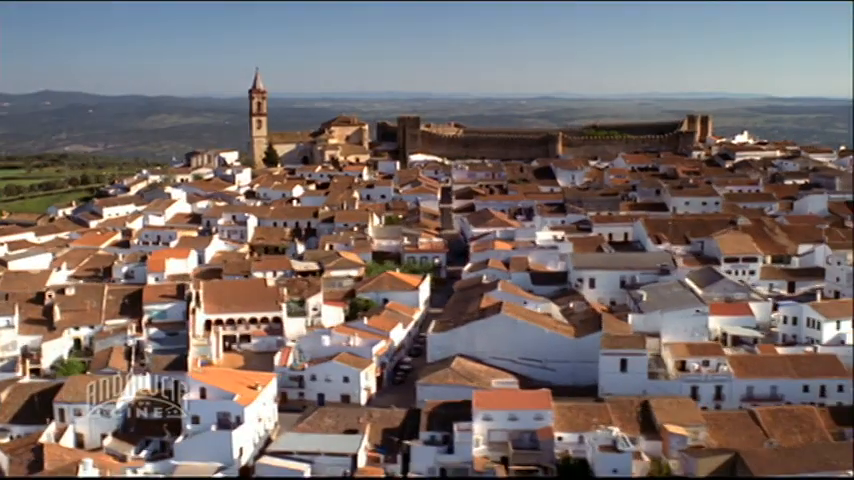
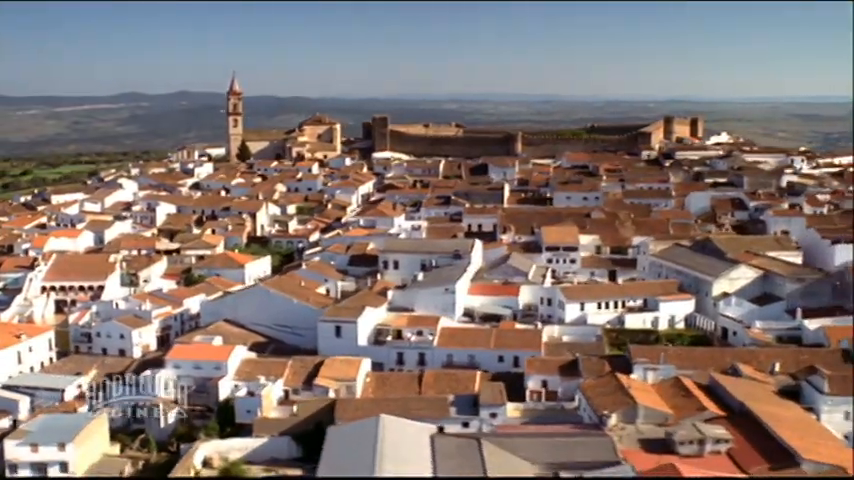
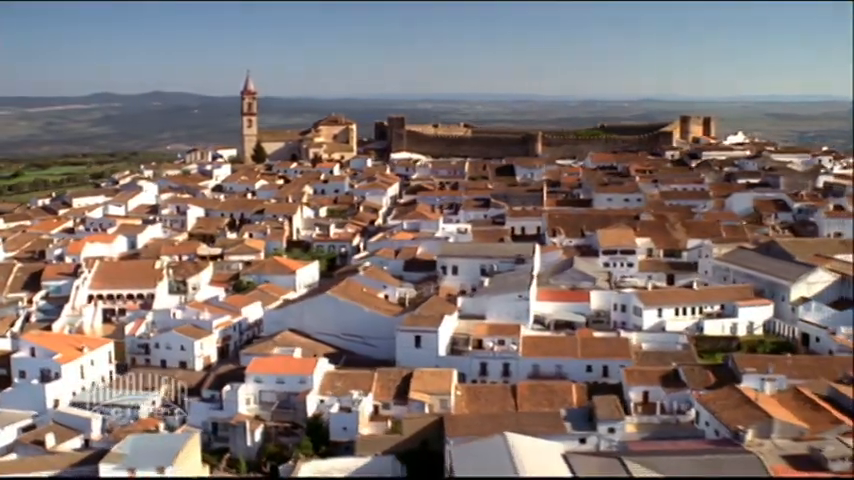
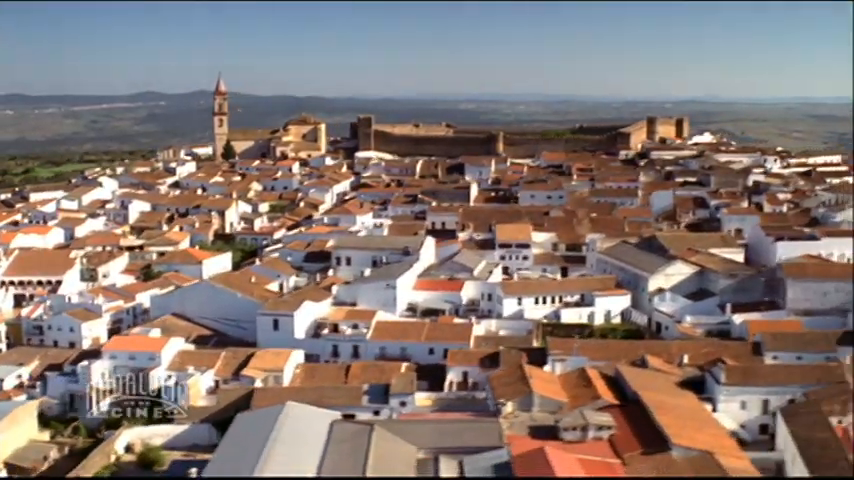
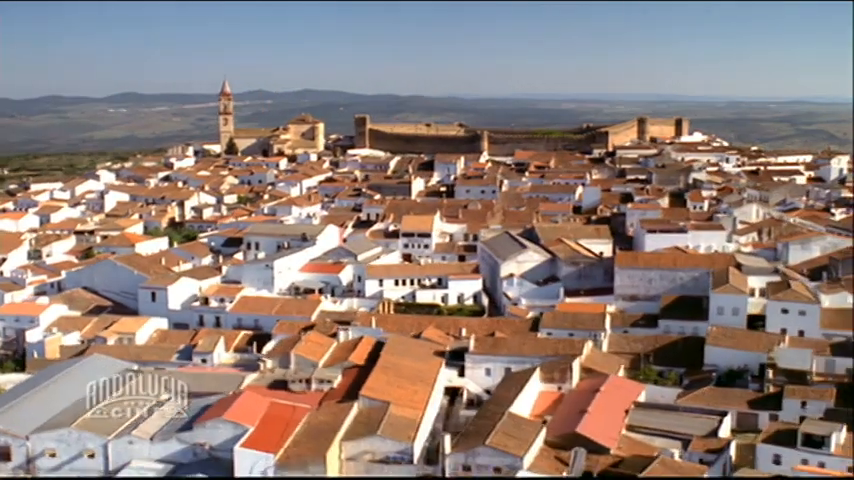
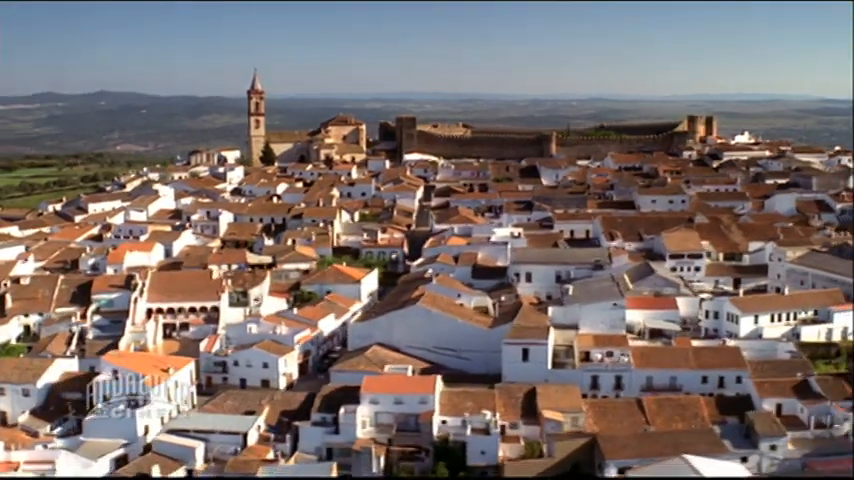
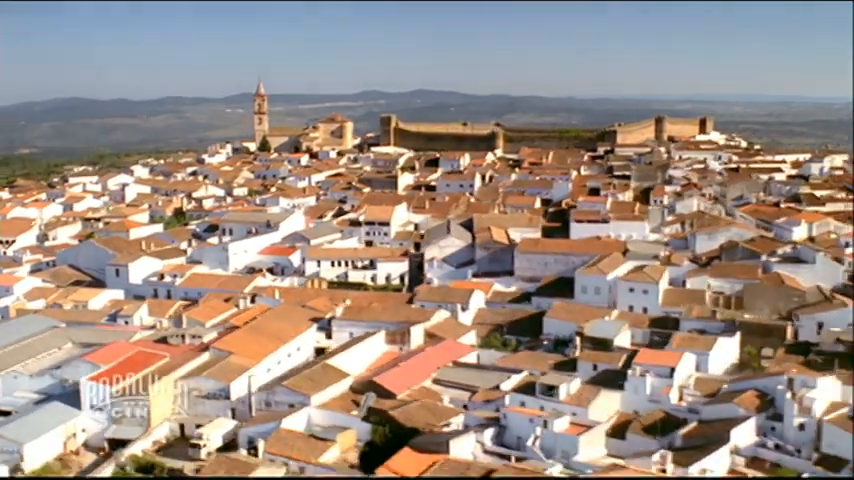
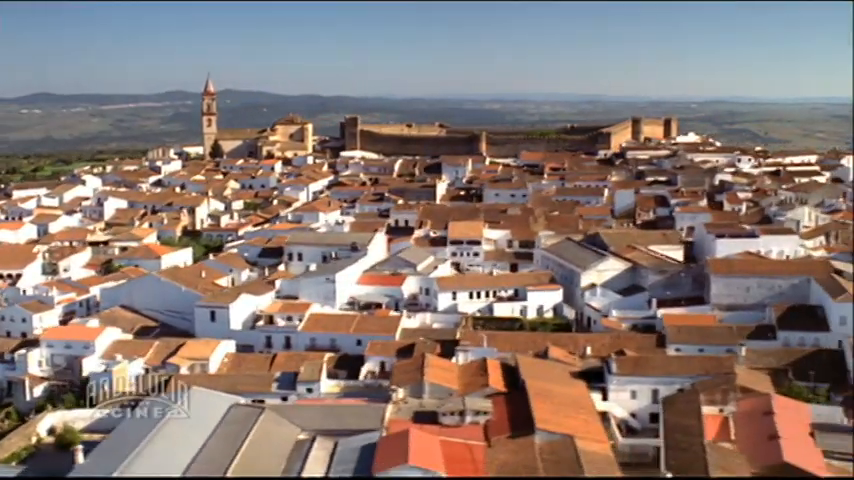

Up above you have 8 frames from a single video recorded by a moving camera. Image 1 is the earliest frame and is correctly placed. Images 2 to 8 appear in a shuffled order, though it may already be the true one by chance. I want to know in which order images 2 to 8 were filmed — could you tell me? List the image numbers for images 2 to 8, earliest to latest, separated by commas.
6, 3, 2, 4, 8, 5, 7
